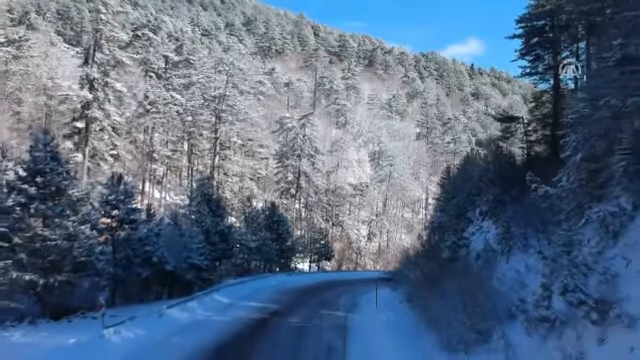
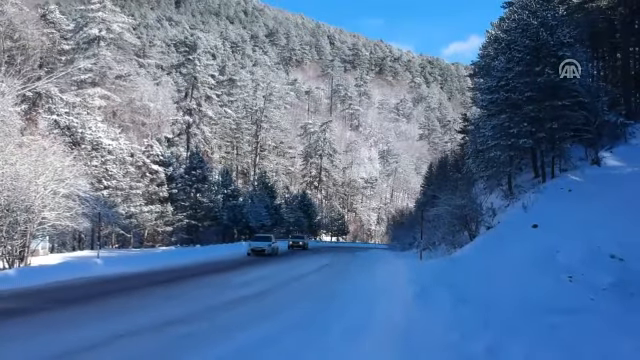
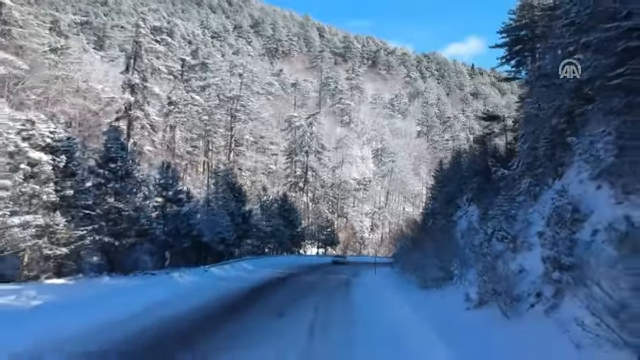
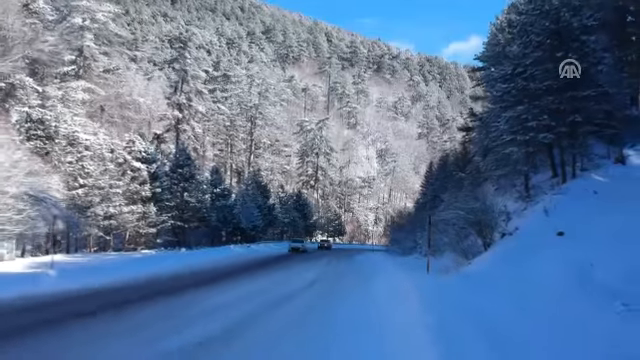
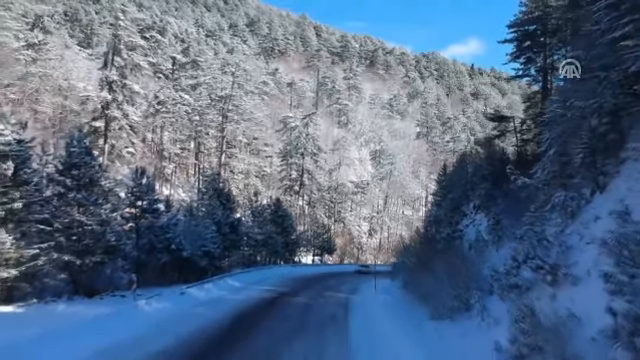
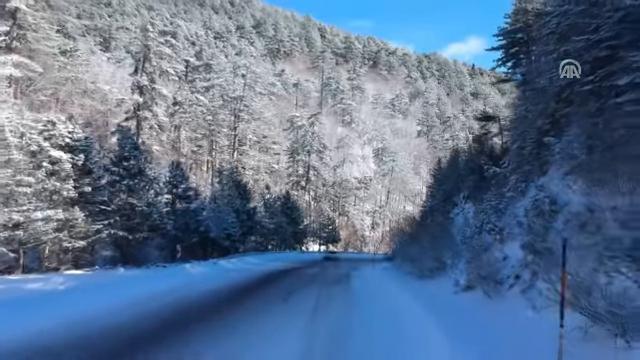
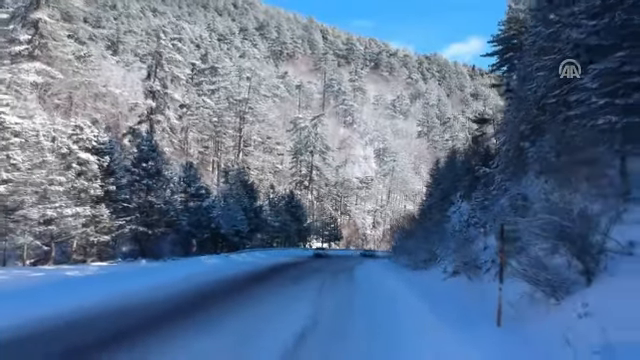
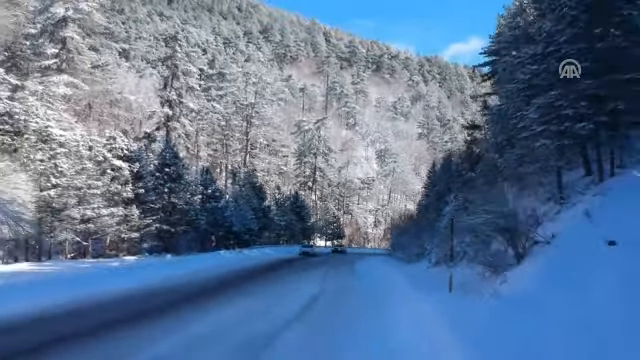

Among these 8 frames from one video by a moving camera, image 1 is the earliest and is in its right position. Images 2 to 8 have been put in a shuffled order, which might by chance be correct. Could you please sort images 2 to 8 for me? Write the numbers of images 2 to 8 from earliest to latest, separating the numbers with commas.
5, 3, 6, 7, 8, 4, 2
